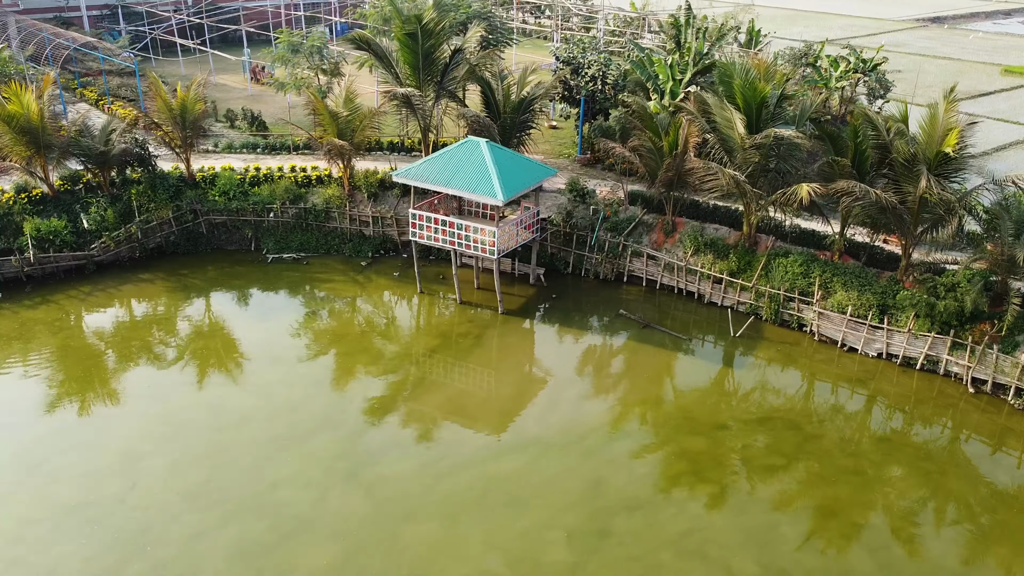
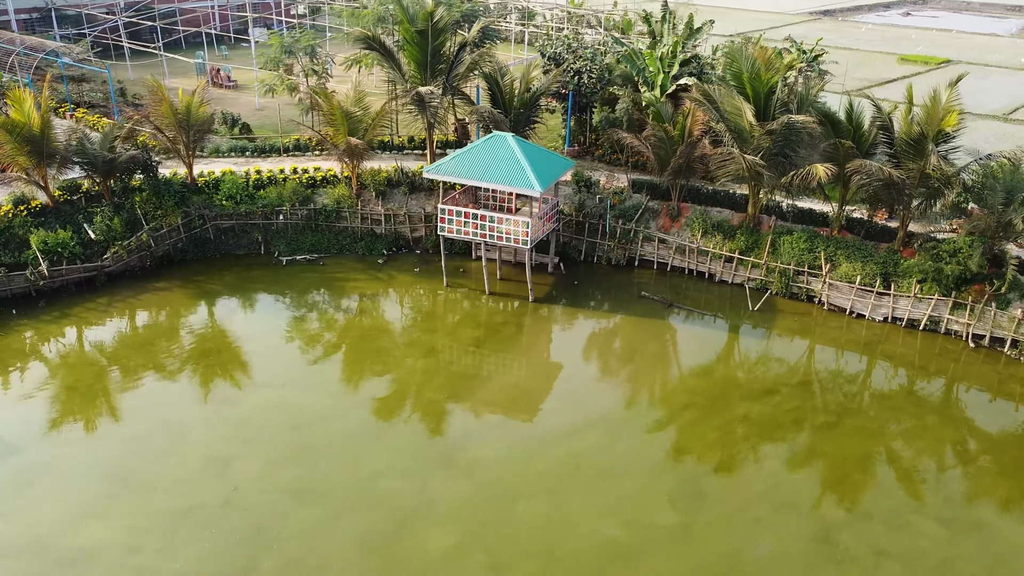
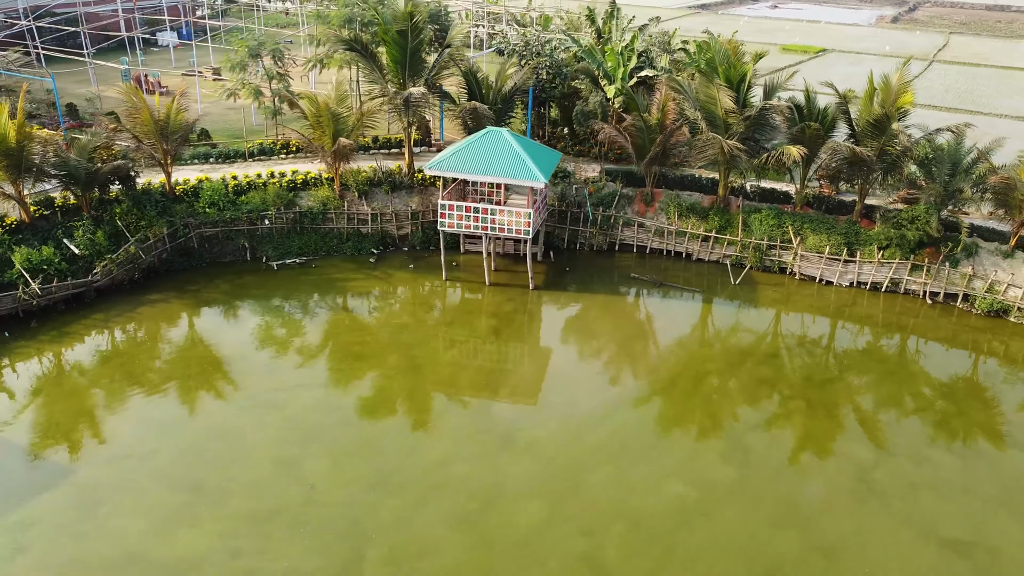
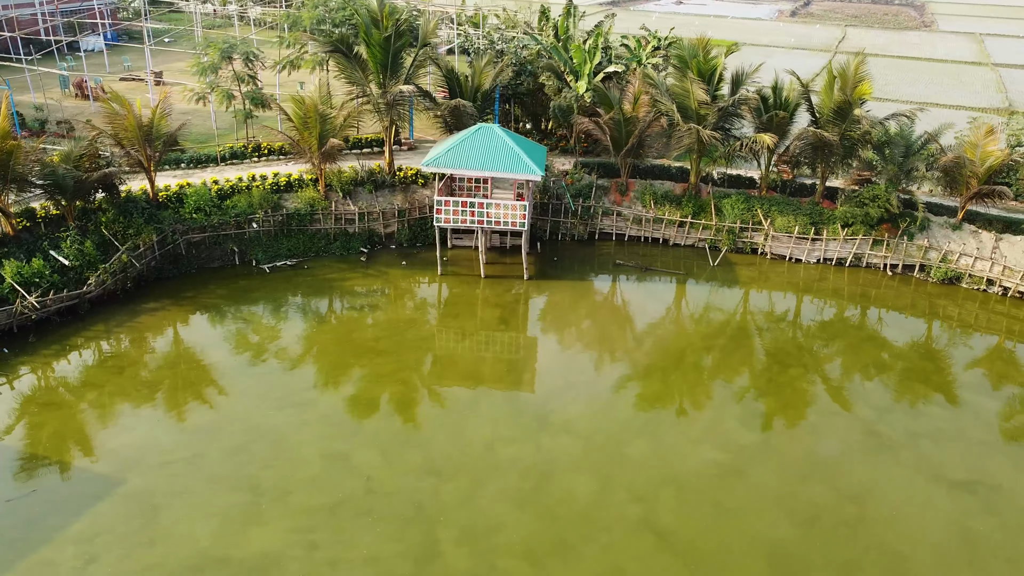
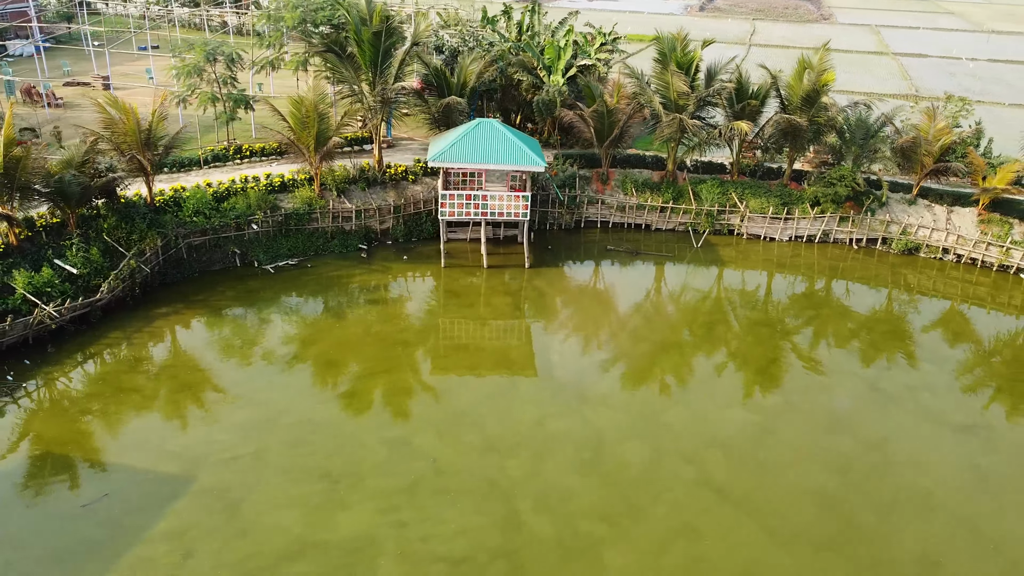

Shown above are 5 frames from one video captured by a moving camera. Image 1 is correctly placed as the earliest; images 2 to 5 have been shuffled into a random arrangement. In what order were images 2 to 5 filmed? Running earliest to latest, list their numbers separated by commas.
2, 3, 4, 5
